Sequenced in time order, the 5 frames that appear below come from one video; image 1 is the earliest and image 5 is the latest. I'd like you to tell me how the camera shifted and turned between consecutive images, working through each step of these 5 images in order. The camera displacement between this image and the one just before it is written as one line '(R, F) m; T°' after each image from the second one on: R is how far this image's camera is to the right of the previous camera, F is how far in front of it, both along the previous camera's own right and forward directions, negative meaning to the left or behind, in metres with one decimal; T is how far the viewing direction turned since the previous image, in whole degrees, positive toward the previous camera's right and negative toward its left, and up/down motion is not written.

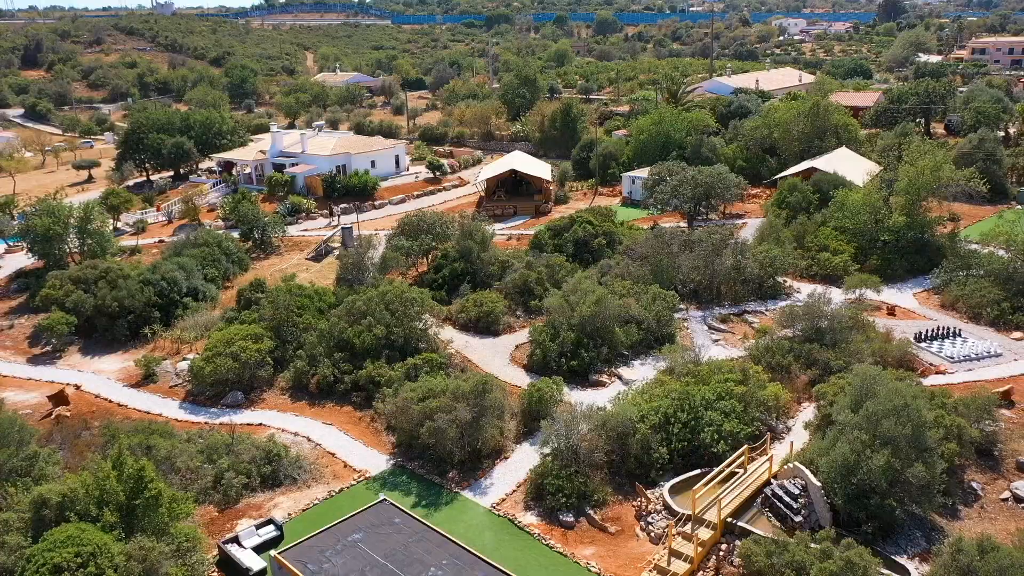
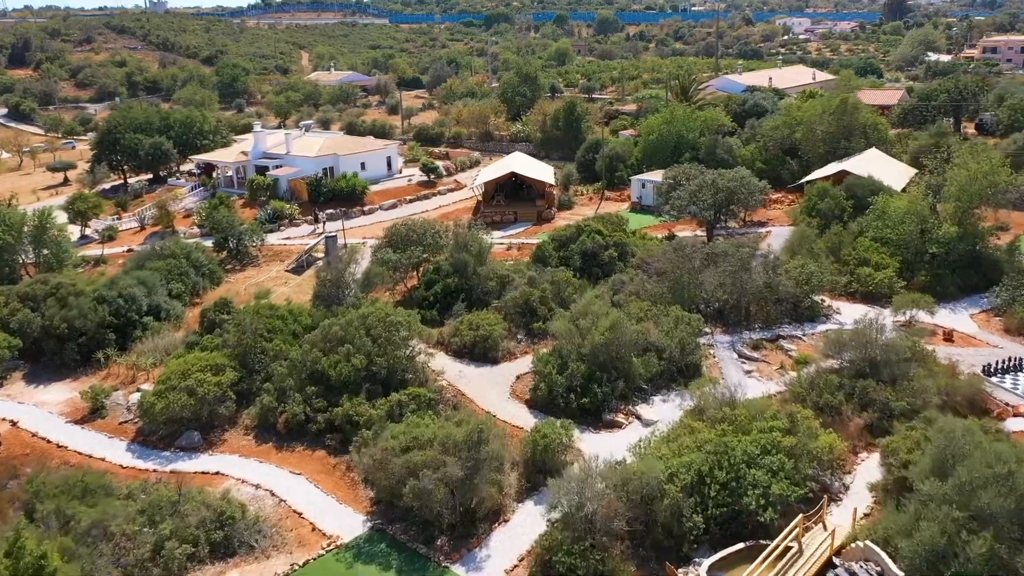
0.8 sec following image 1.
(0.0, +3.8) m; 0°
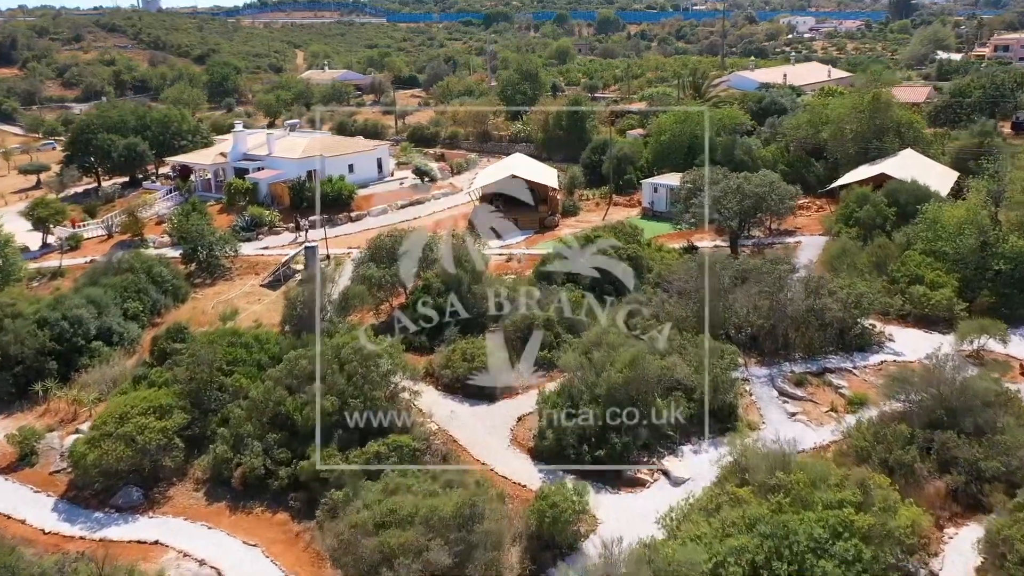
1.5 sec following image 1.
(0.0, +3.8) m; 0°
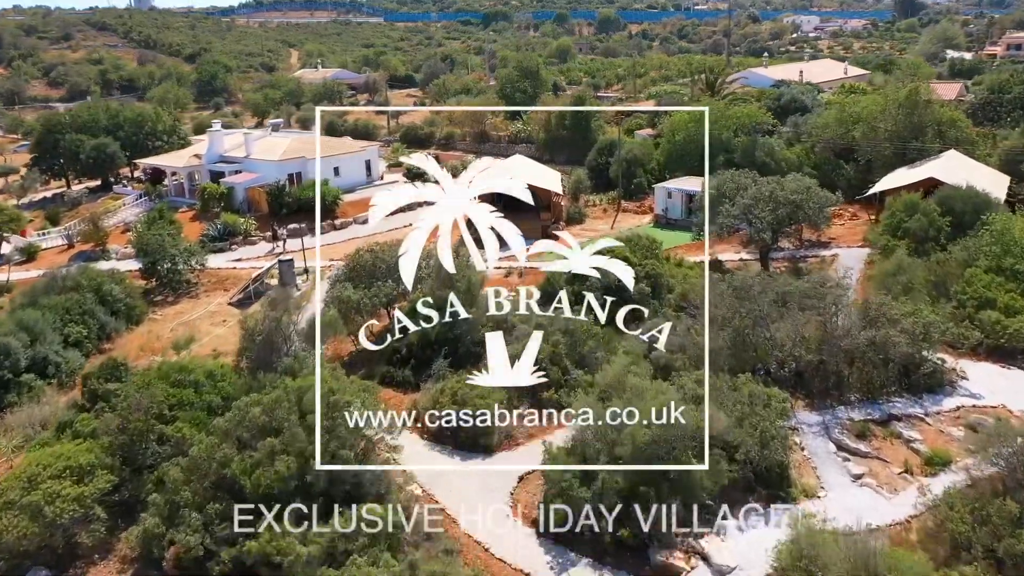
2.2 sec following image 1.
(0.0, +3.8) m; 0°
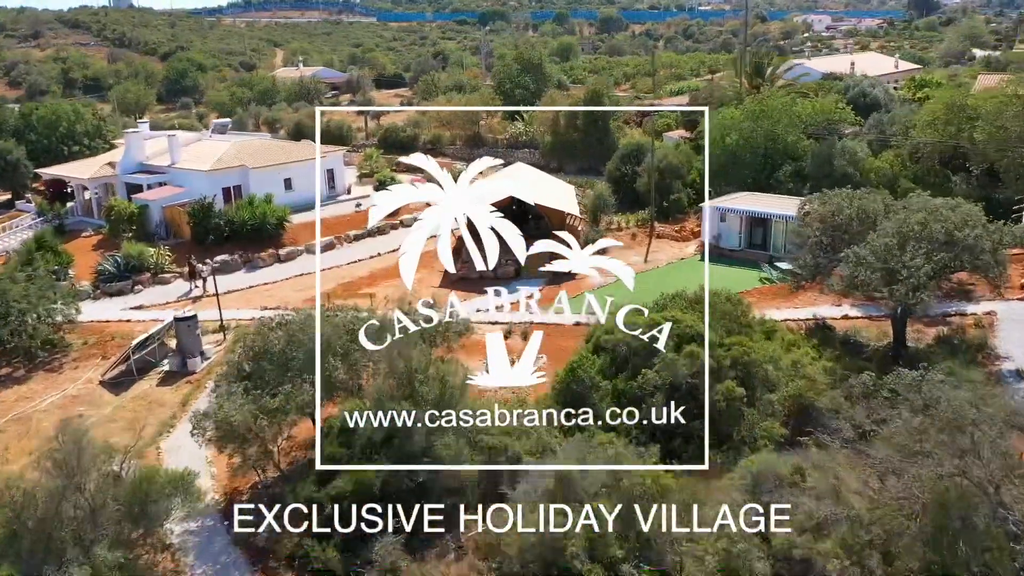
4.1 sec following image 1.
(-0.1, +9.6) m; 0°
